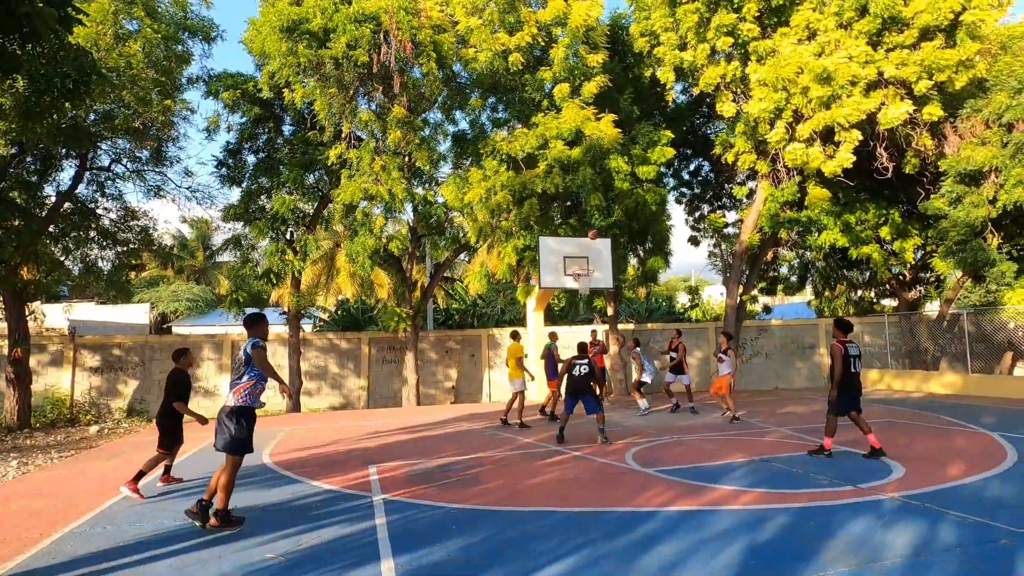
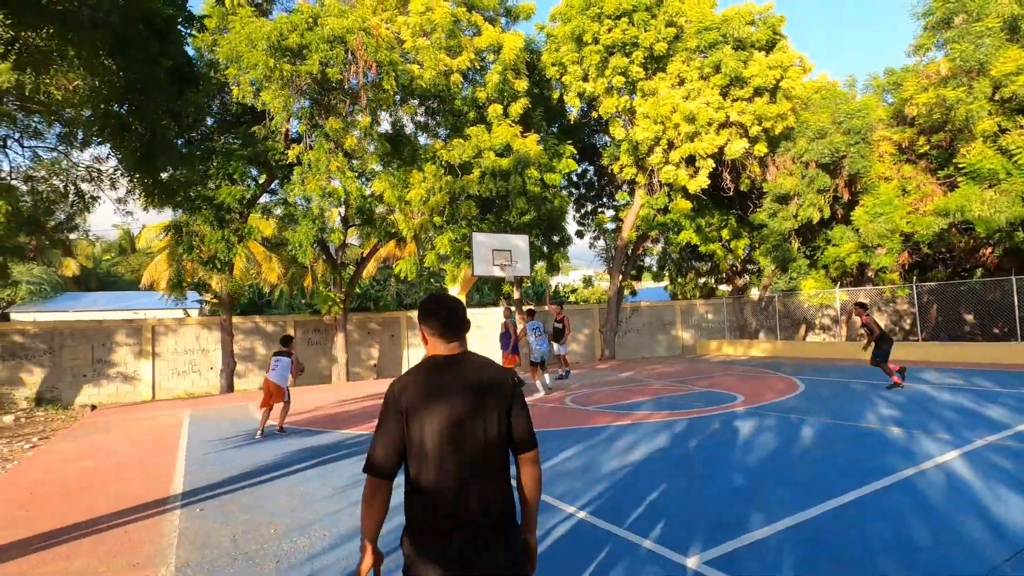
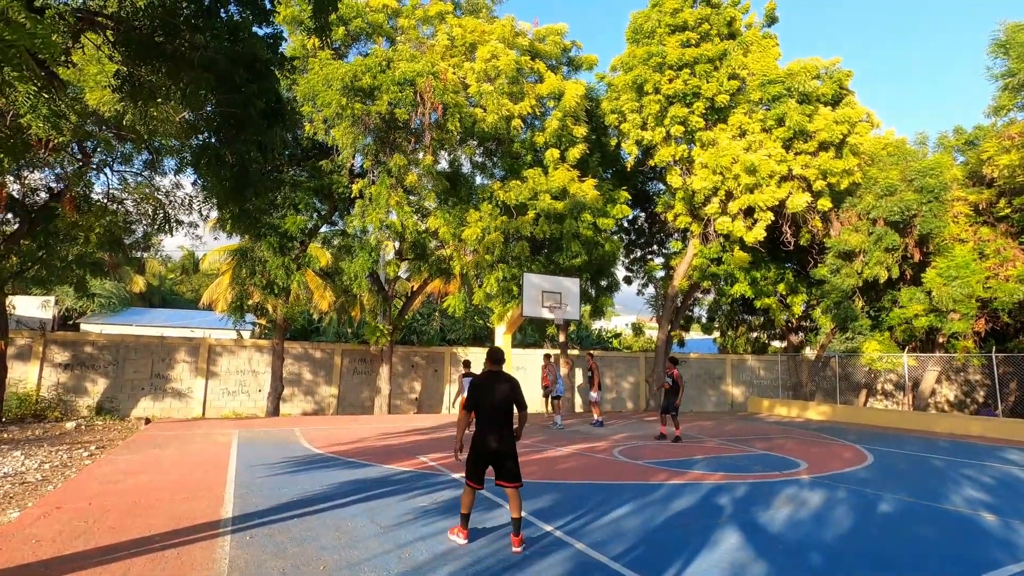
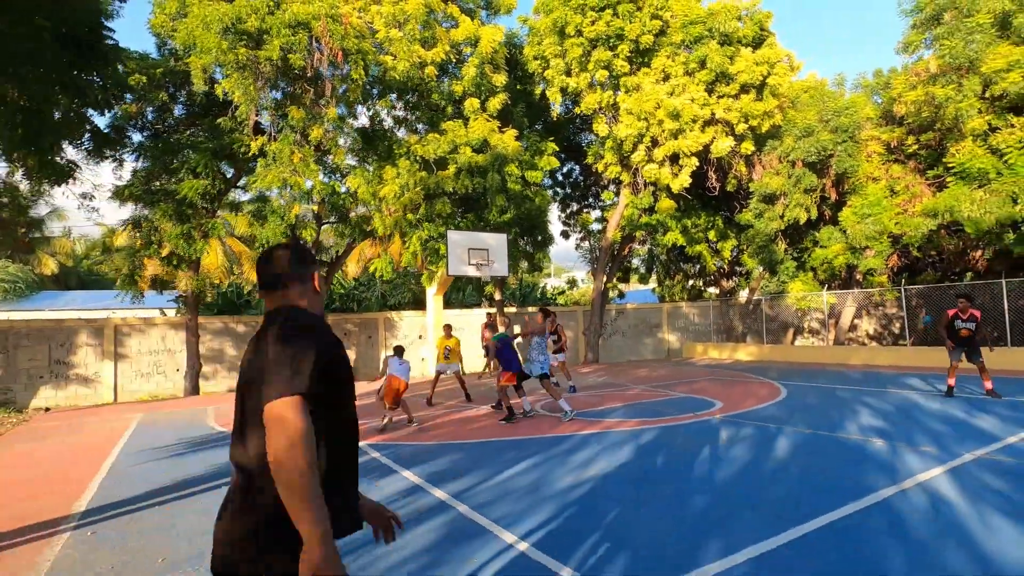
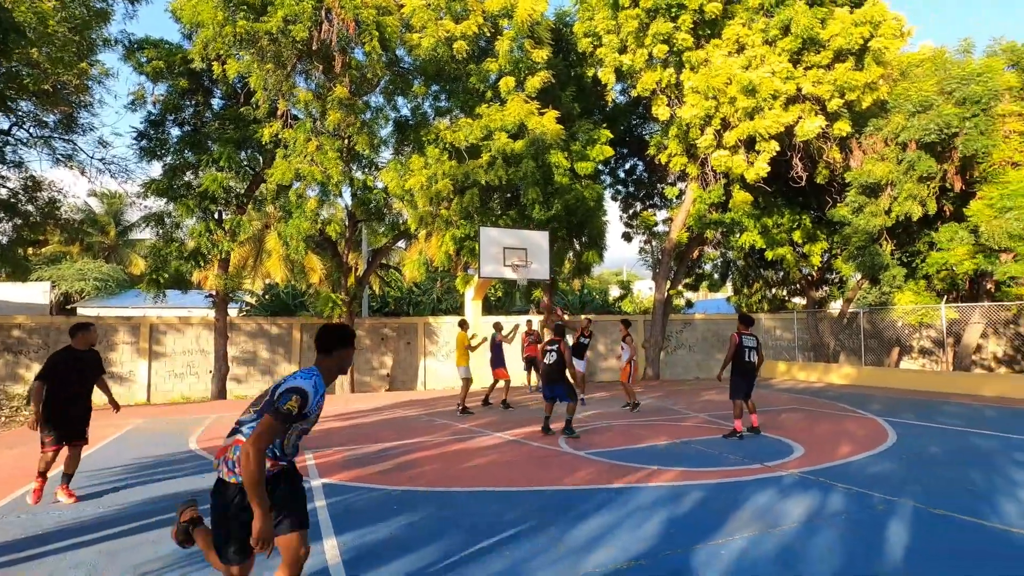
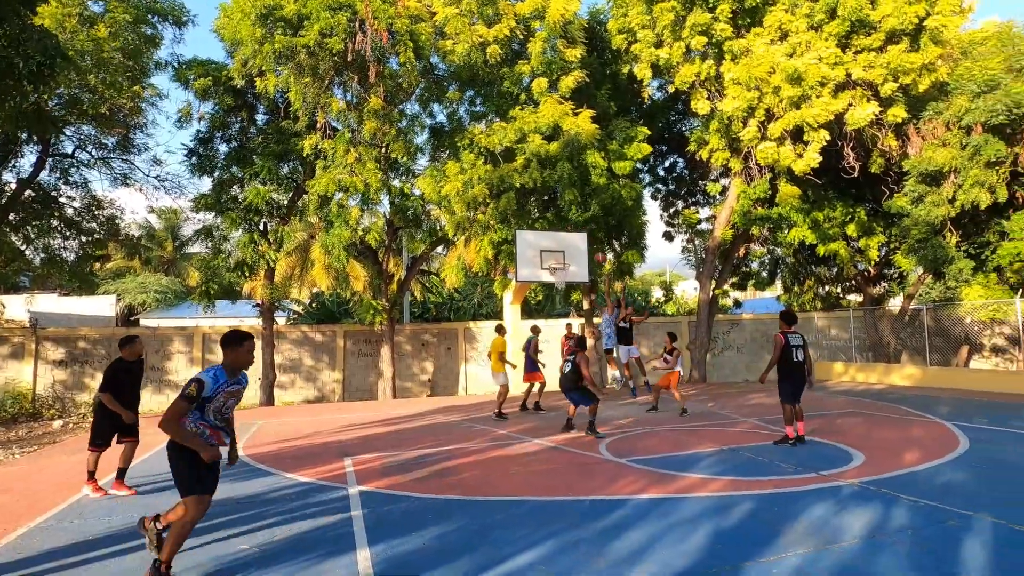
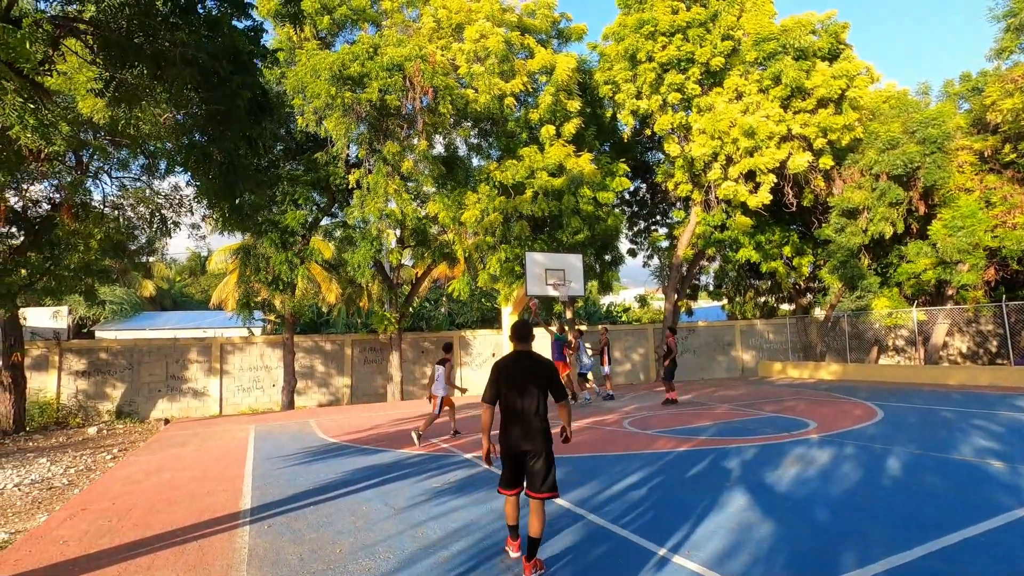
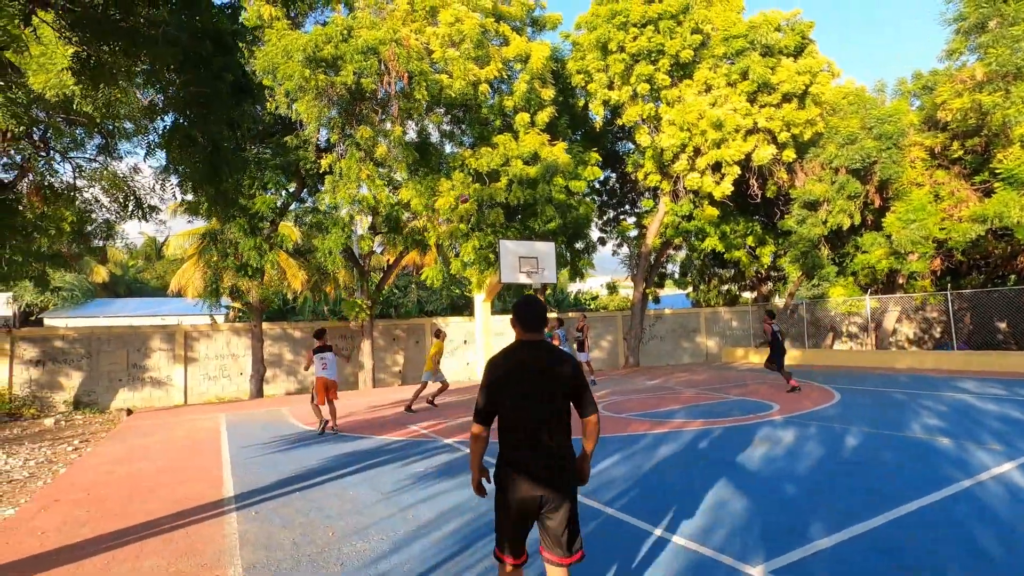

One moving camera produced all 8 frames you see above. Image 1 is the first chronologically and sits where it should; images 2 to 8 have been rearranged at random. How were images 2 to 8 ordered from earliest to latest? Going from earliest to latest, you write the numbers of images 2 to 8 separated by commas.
6, 5, 4, 2, 8, 7, 3
